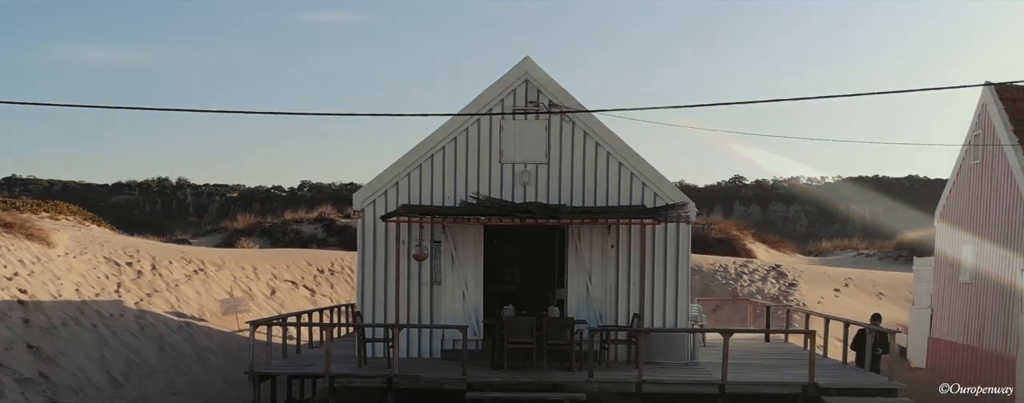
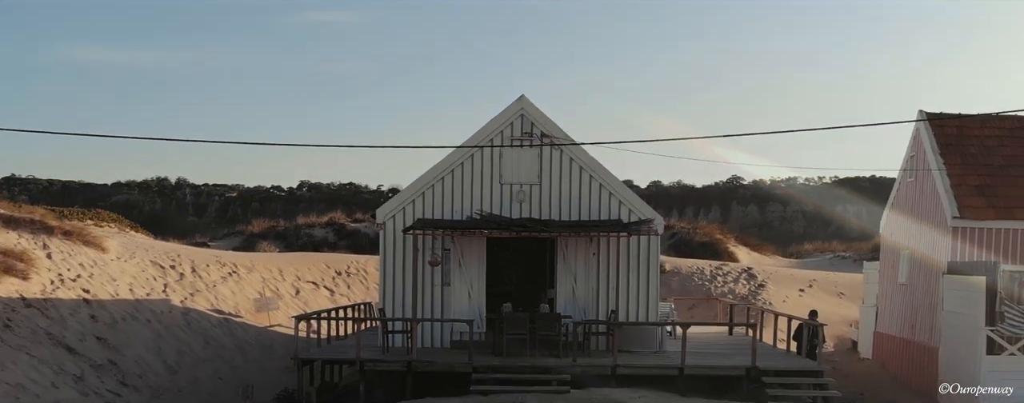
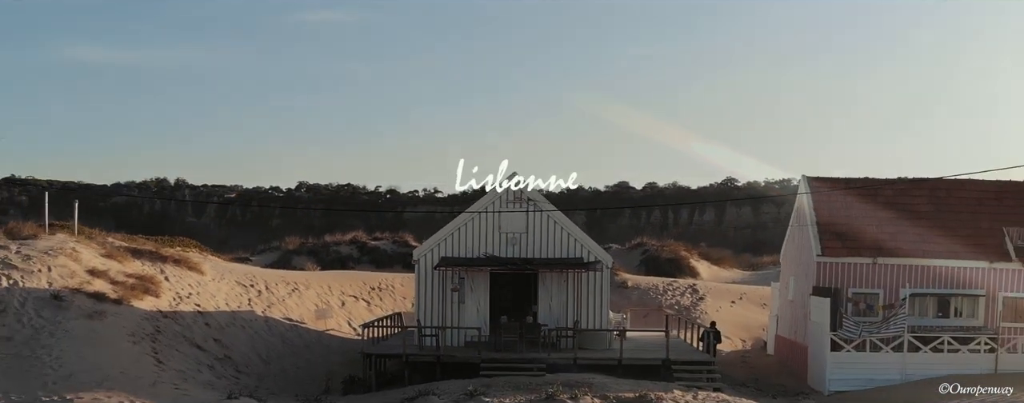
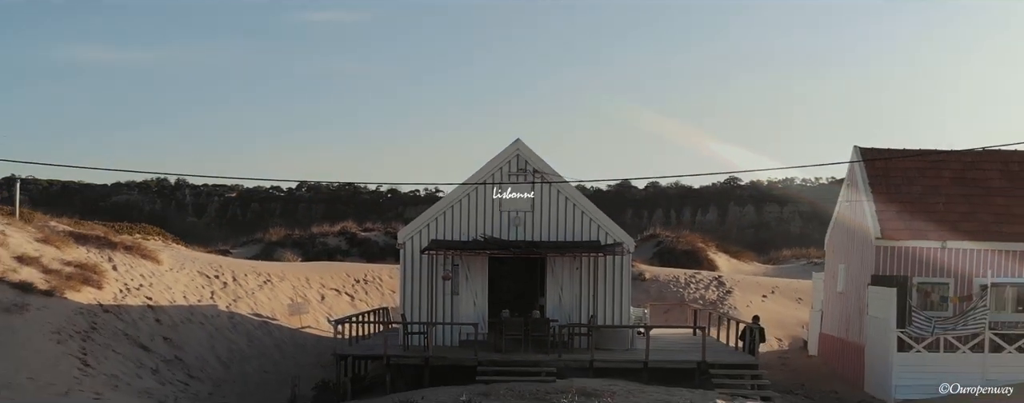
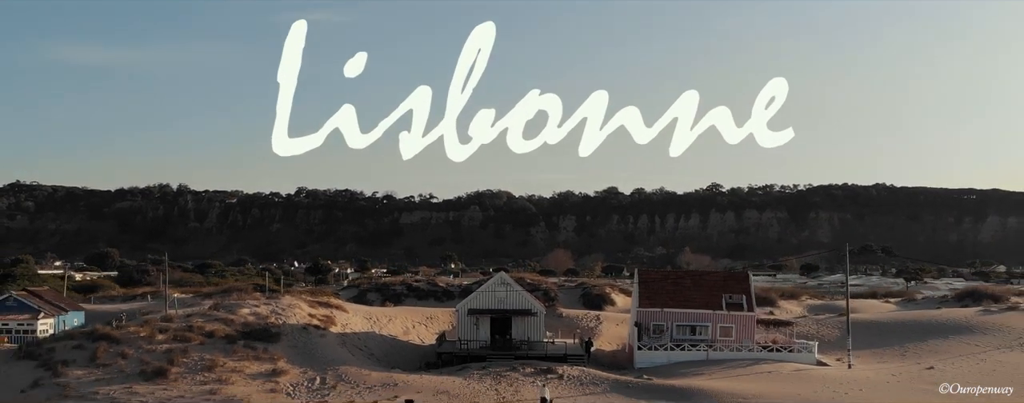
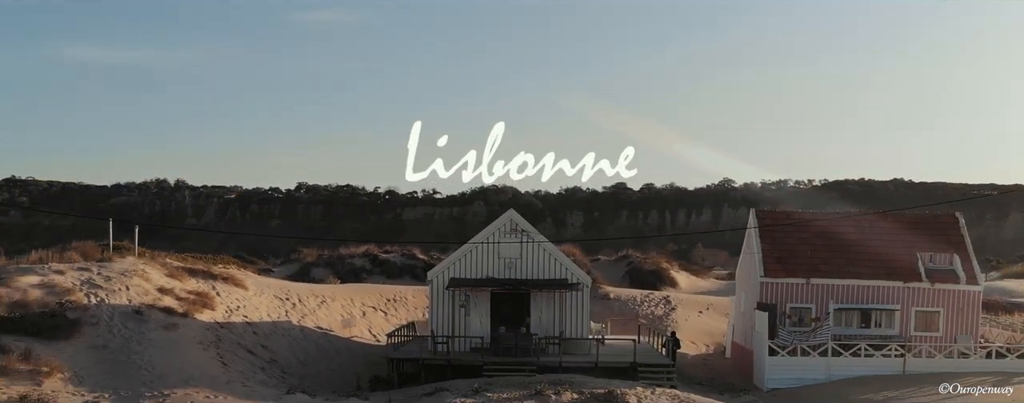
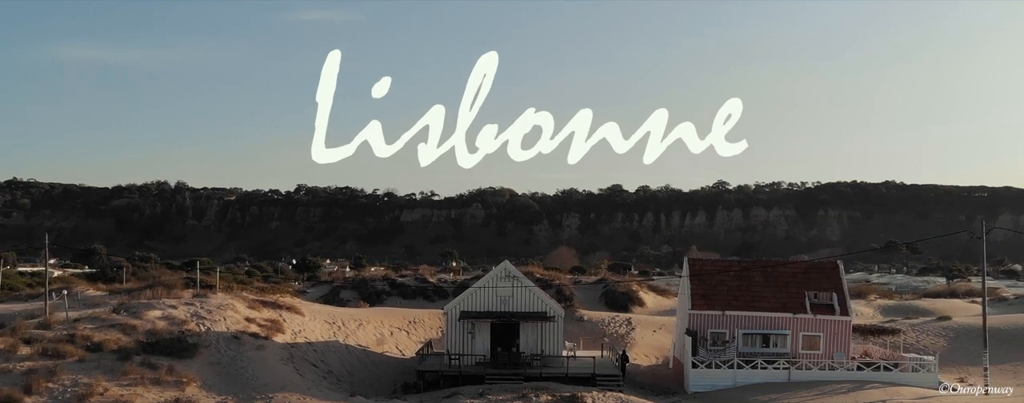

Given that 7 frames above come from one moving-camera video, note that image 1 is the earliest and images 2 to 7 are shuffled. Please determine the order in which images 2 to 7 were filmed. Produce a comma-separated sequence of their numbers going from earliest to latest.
2, 4, 3, 6, 7, 5
